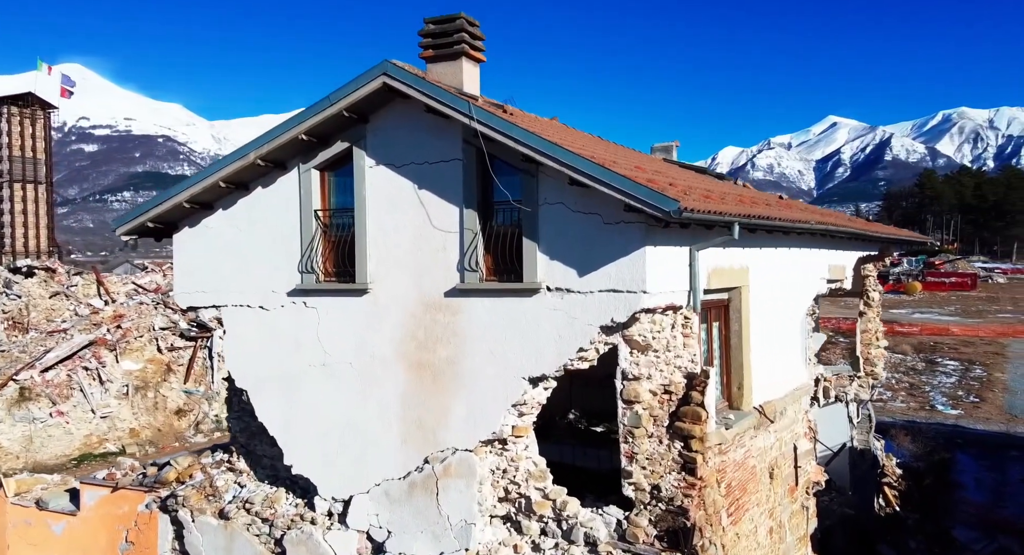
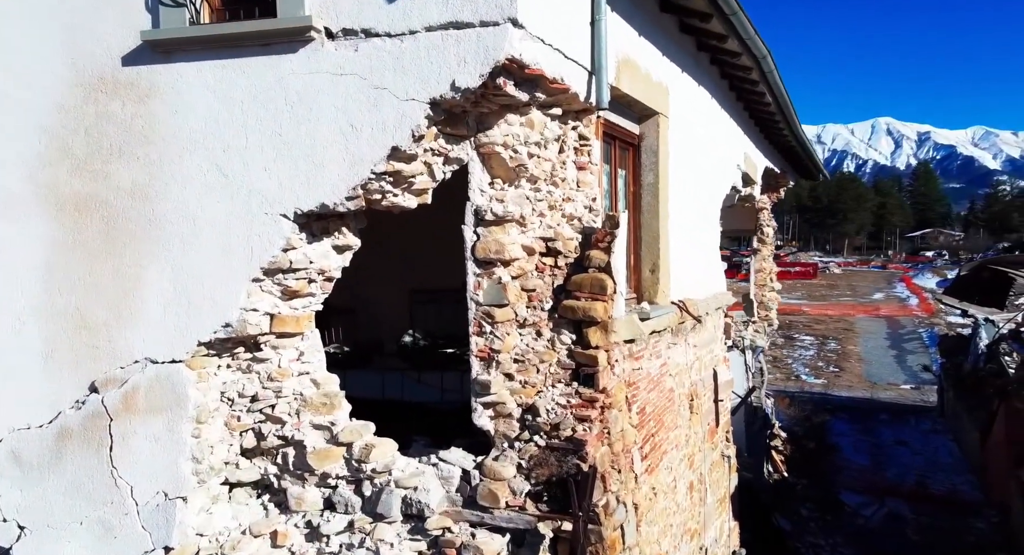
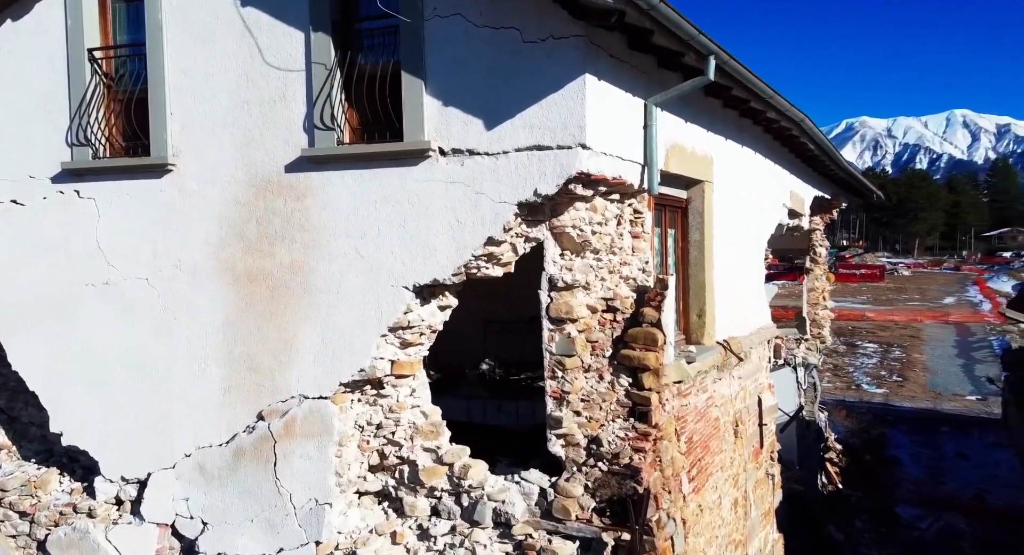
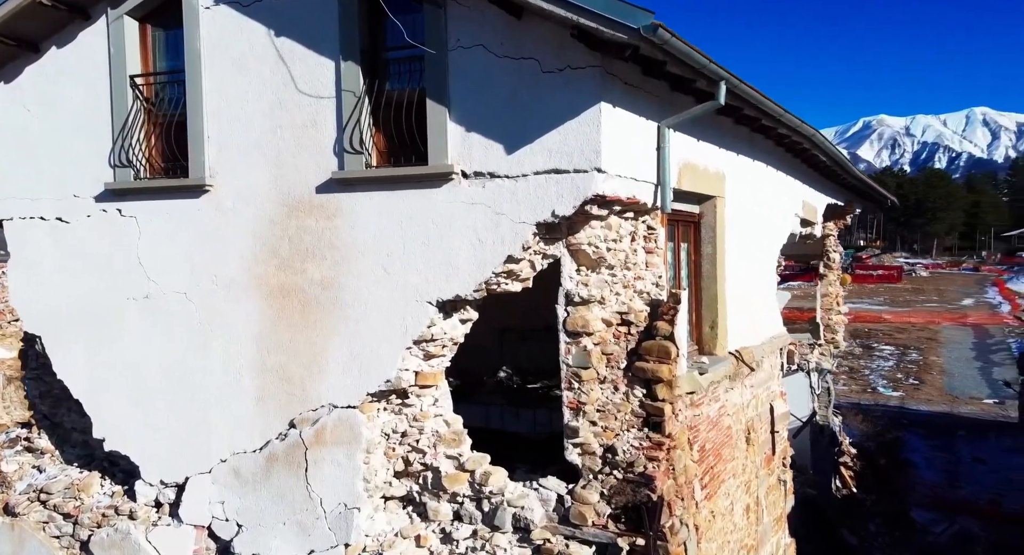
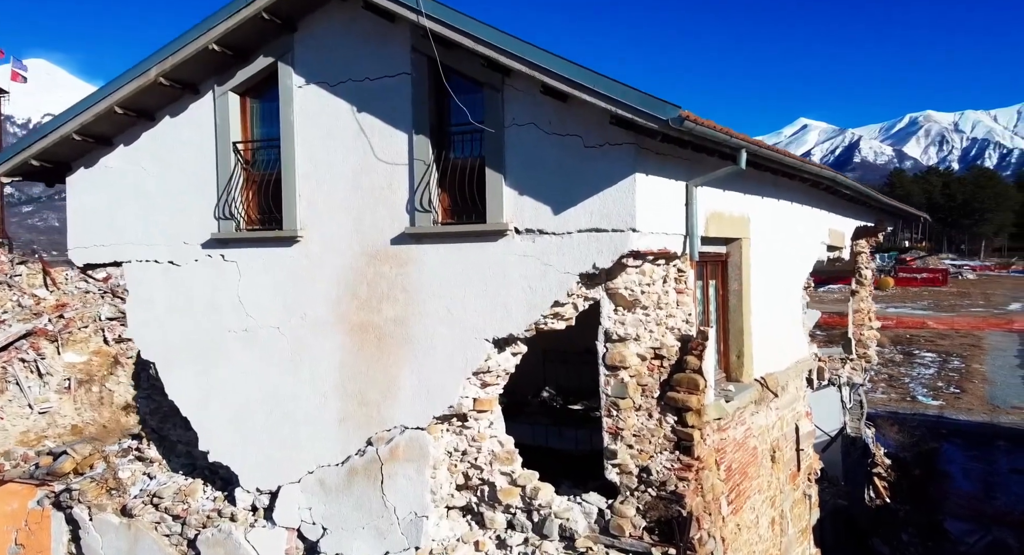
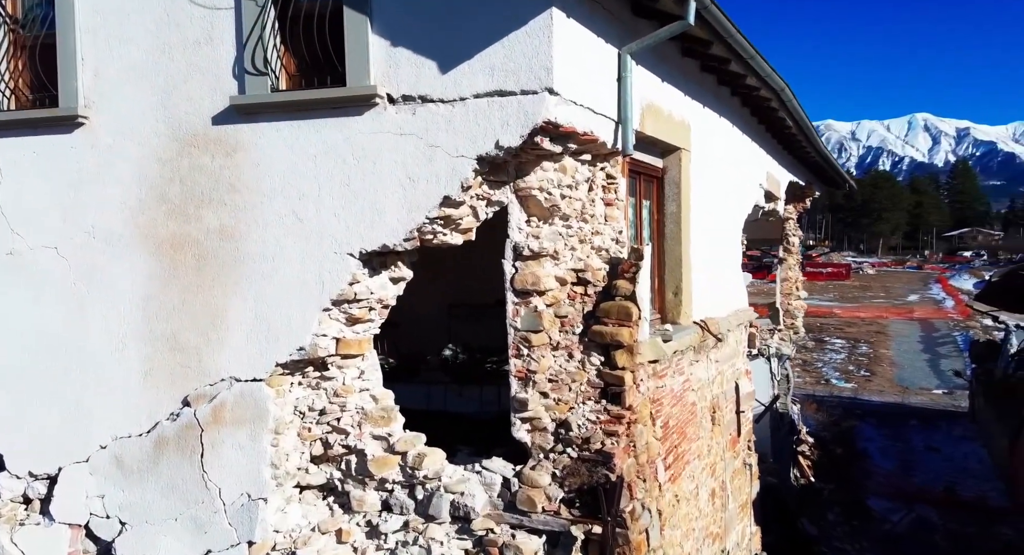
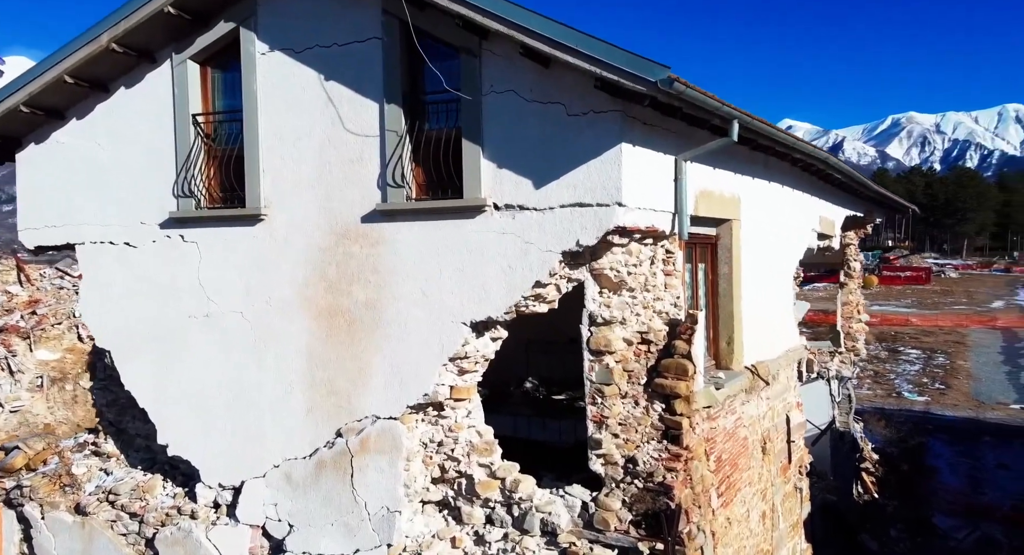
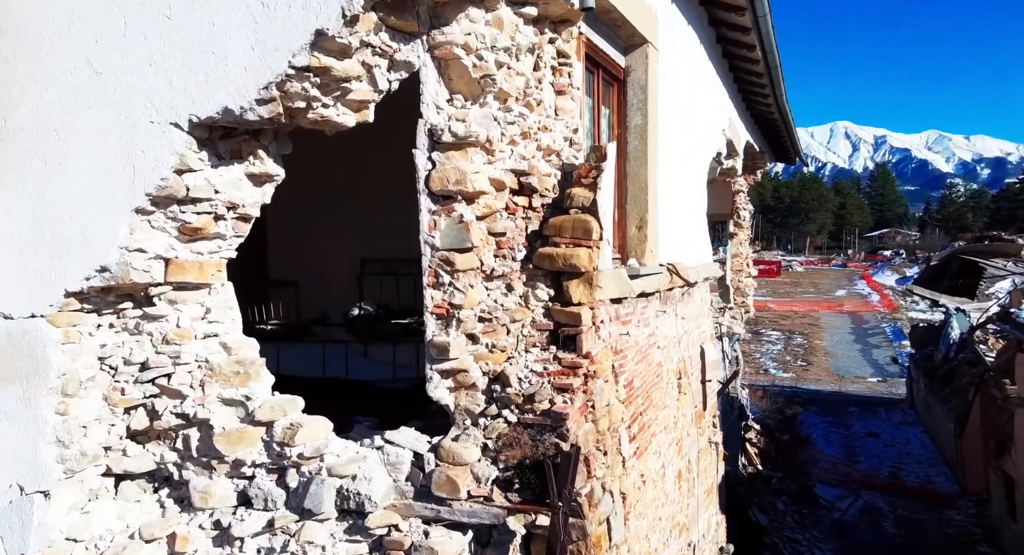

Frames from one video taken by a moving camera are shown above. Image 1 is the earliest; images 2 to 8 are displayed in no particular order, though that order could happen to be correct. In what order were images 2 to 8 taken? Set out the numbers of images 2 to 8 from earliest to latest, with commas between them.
5, 7, 4, 3, 6, 2, 8
